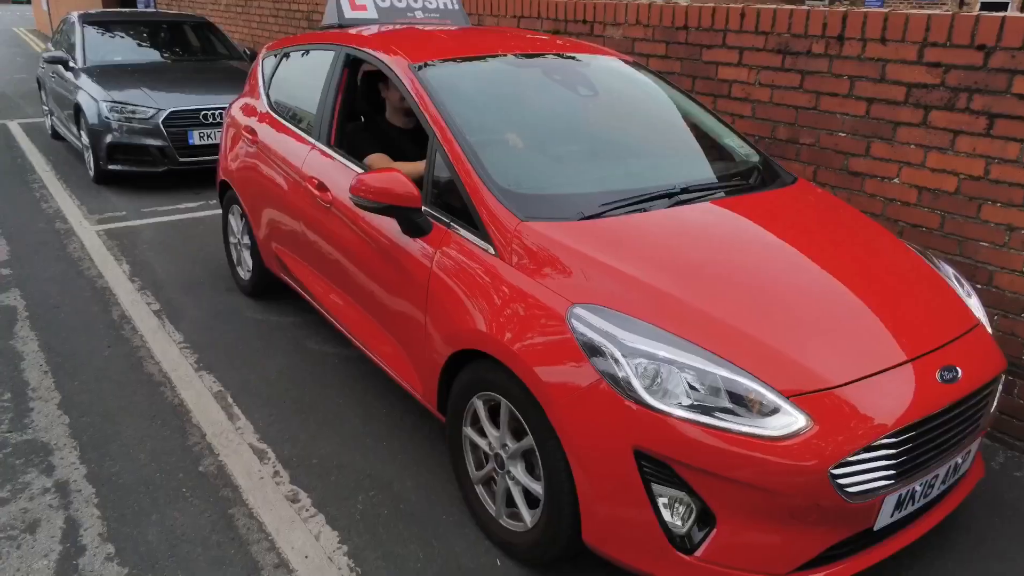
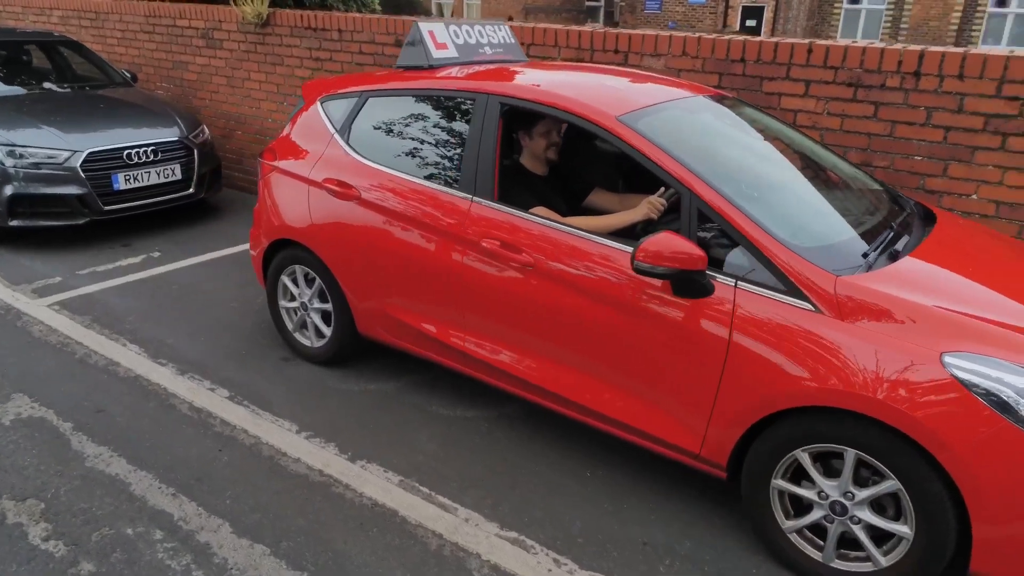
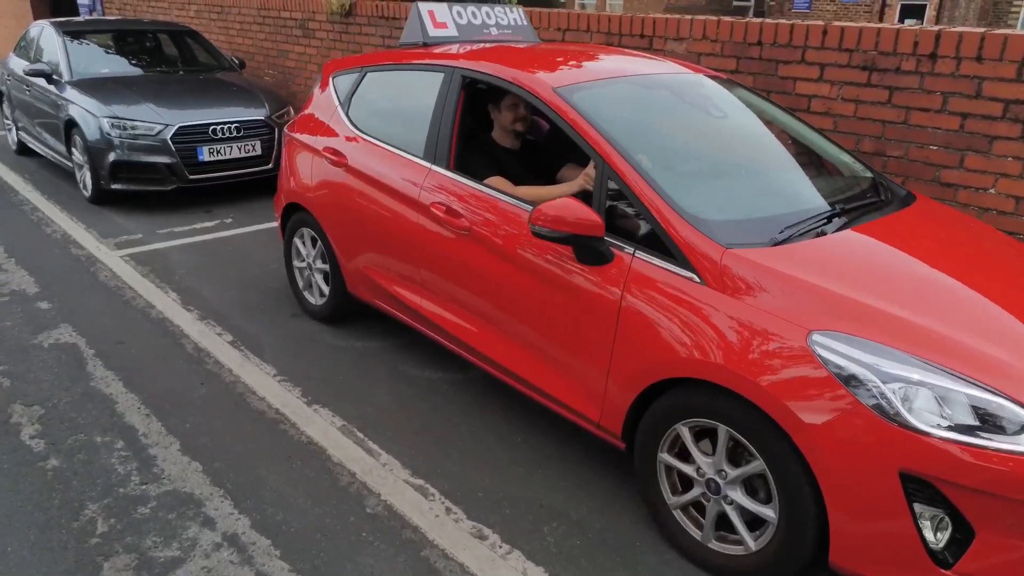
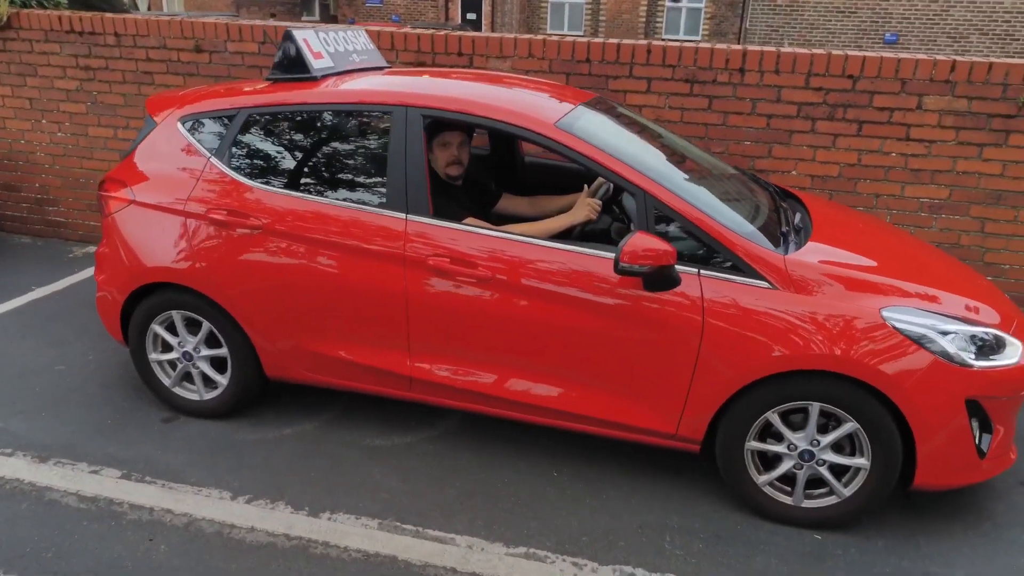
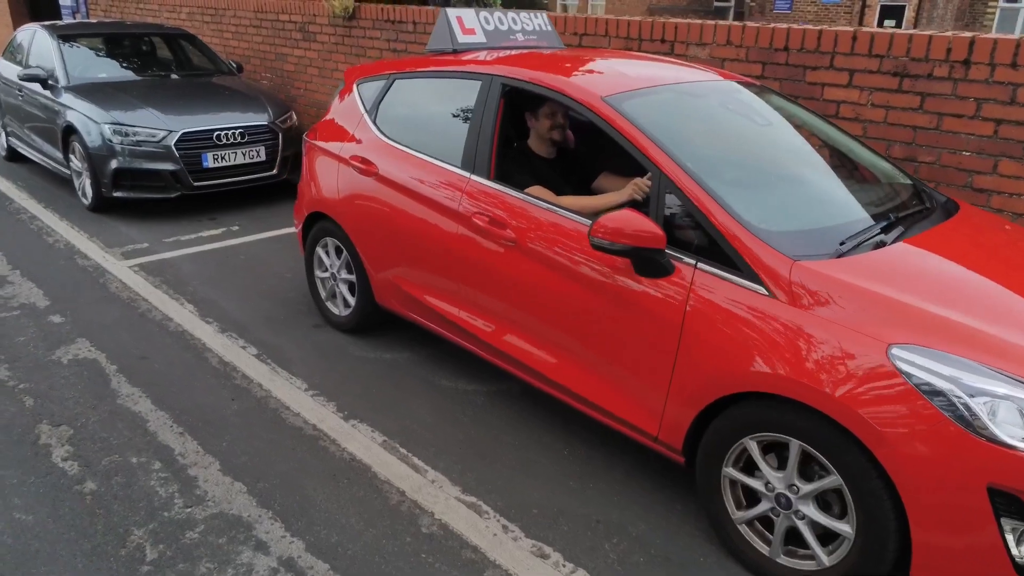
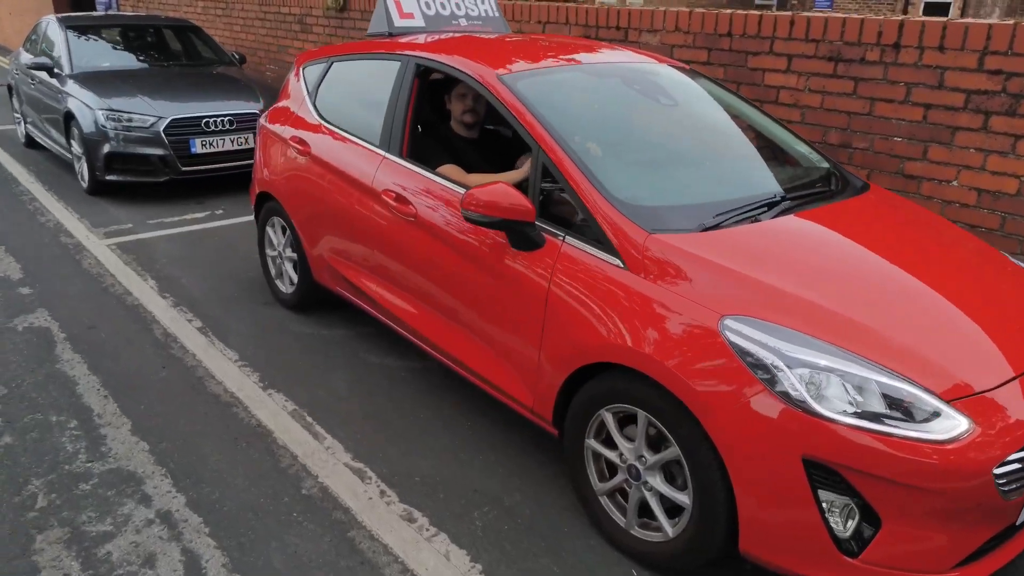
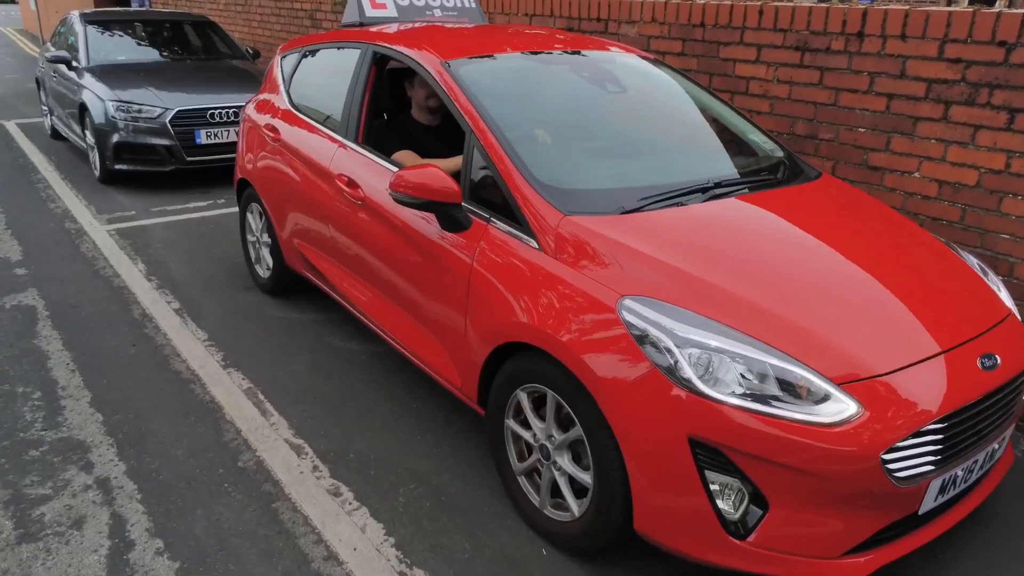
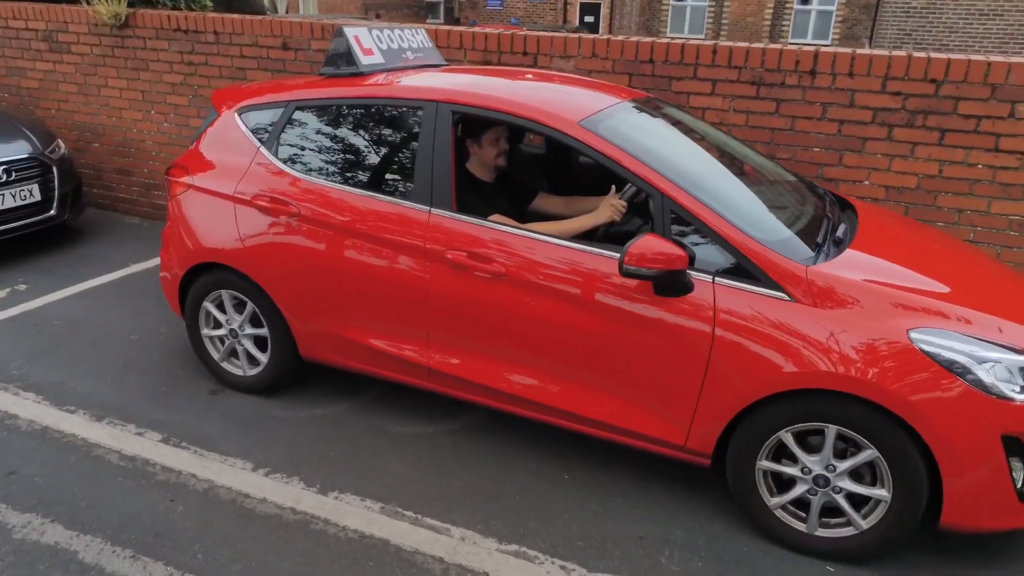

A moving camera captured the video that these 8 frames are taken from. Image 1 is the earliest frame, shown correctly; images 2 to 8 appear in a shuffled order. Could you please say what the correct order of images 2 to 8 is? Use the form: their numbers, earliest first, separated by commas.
7, 6, 3, 5, 2, 8, 4
